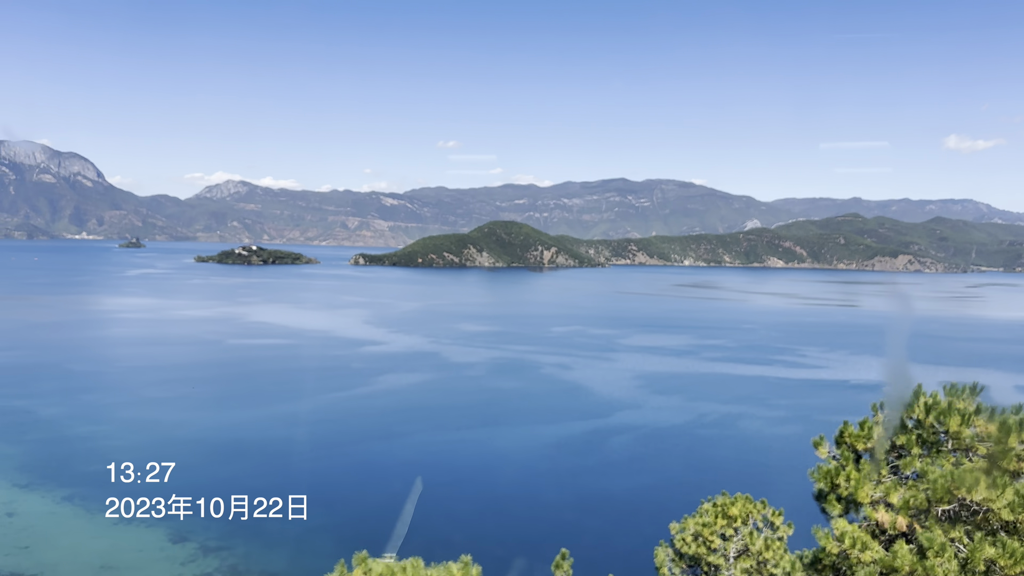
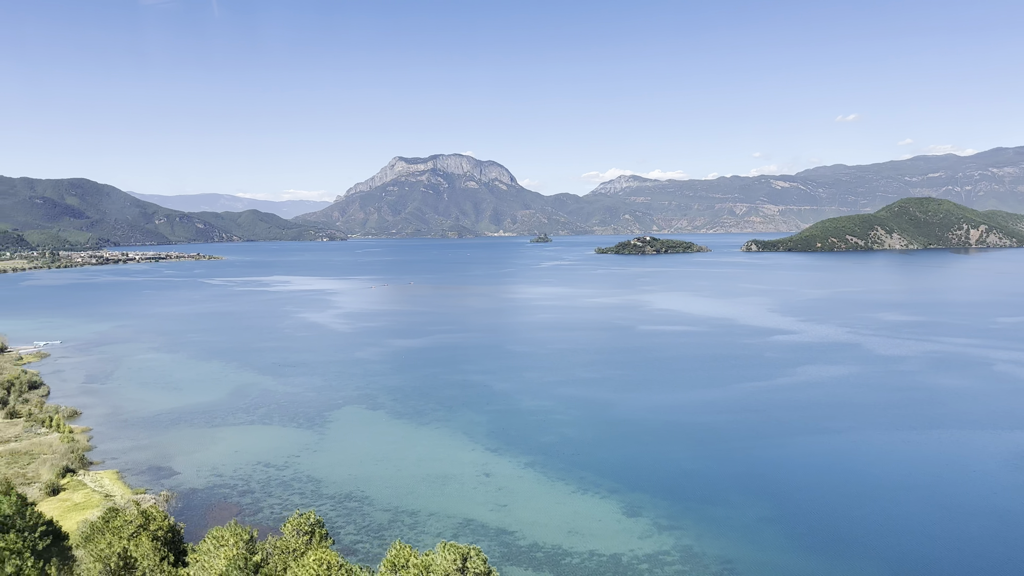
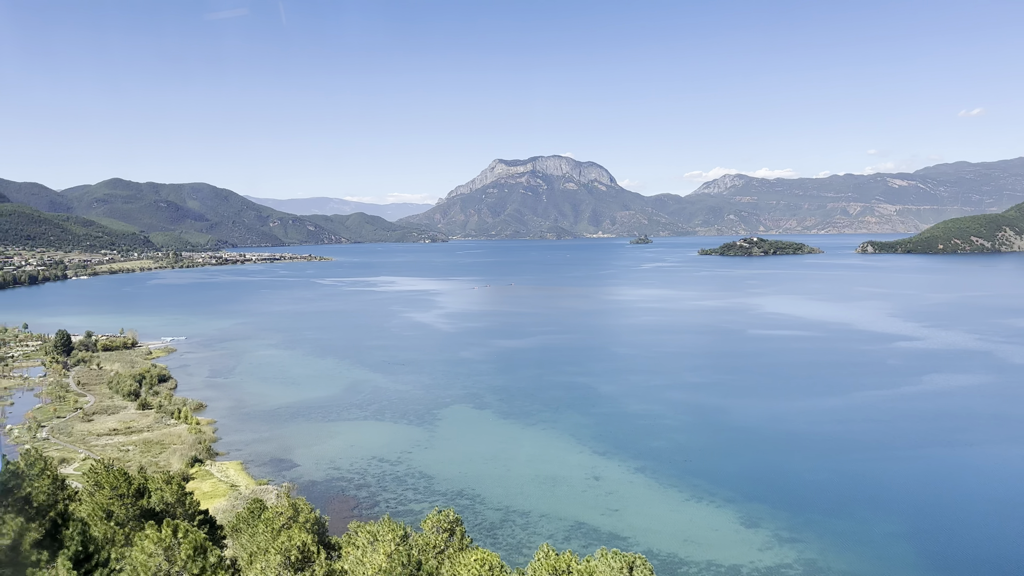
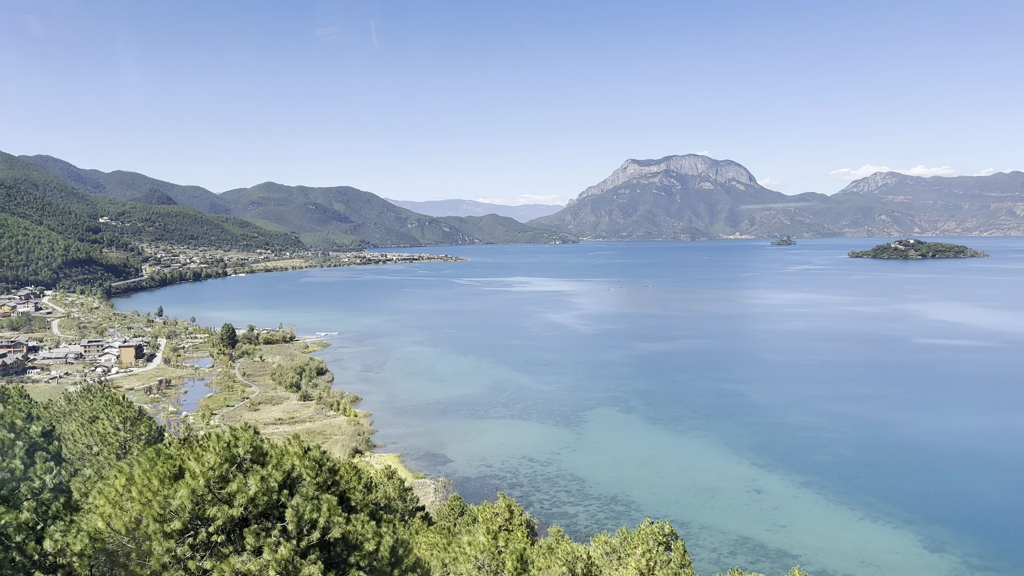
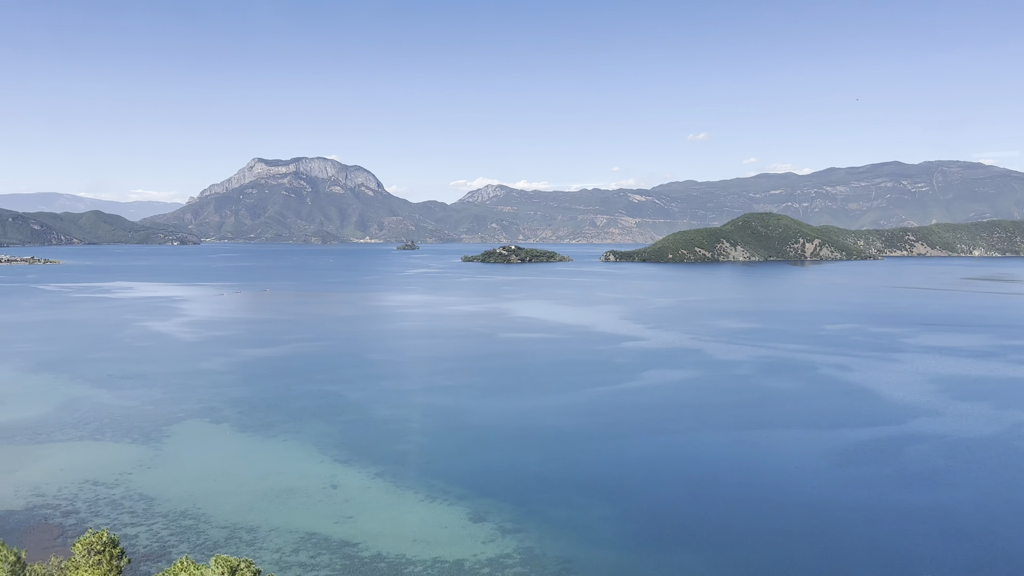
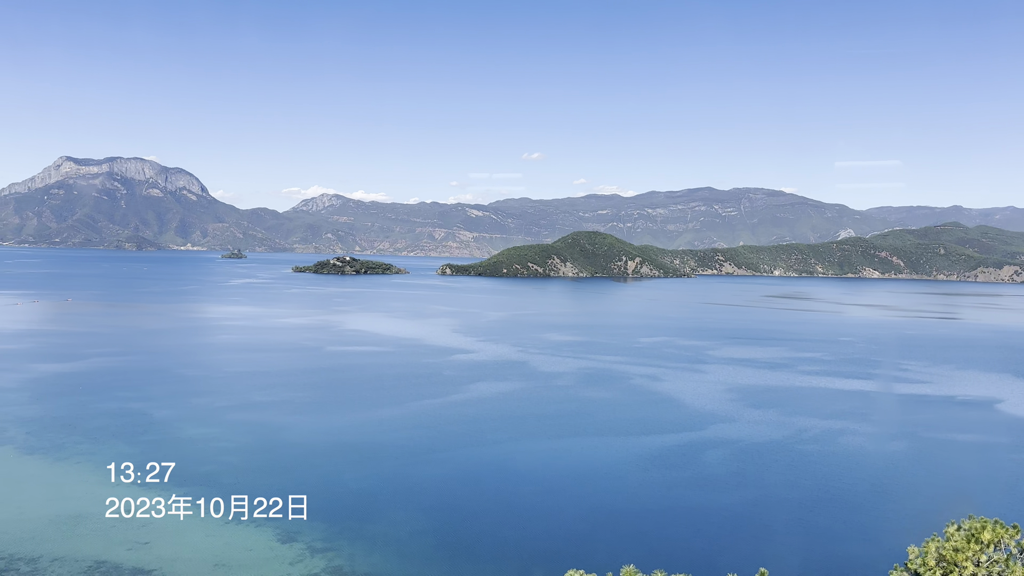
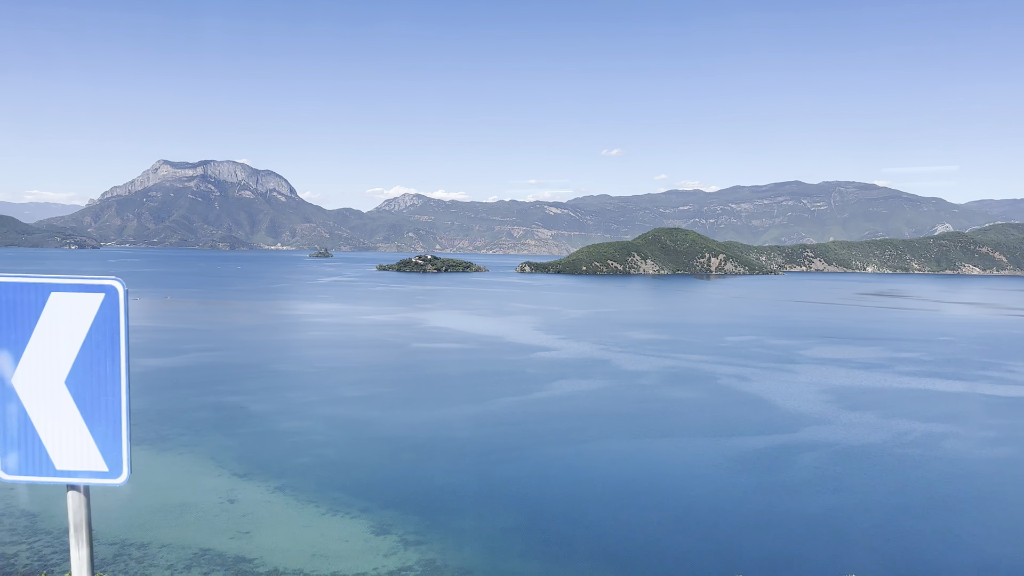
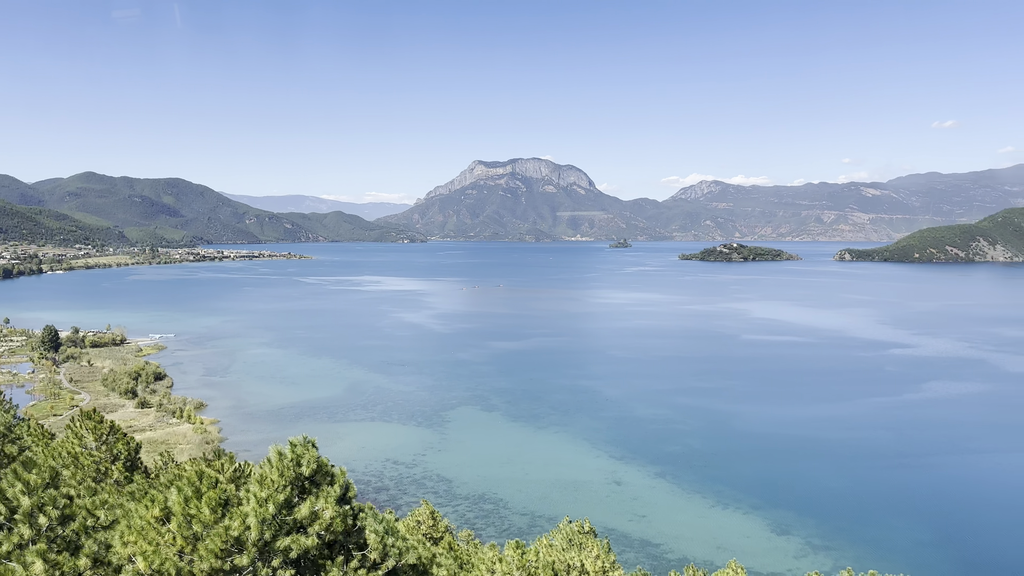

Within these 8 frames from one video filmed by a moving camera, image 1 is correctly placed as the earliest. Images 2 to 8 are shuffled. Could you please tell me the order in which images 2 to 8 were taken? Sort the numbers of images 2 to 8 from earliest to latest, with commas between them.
6, 7, 5, 2, 3, 4, 8
